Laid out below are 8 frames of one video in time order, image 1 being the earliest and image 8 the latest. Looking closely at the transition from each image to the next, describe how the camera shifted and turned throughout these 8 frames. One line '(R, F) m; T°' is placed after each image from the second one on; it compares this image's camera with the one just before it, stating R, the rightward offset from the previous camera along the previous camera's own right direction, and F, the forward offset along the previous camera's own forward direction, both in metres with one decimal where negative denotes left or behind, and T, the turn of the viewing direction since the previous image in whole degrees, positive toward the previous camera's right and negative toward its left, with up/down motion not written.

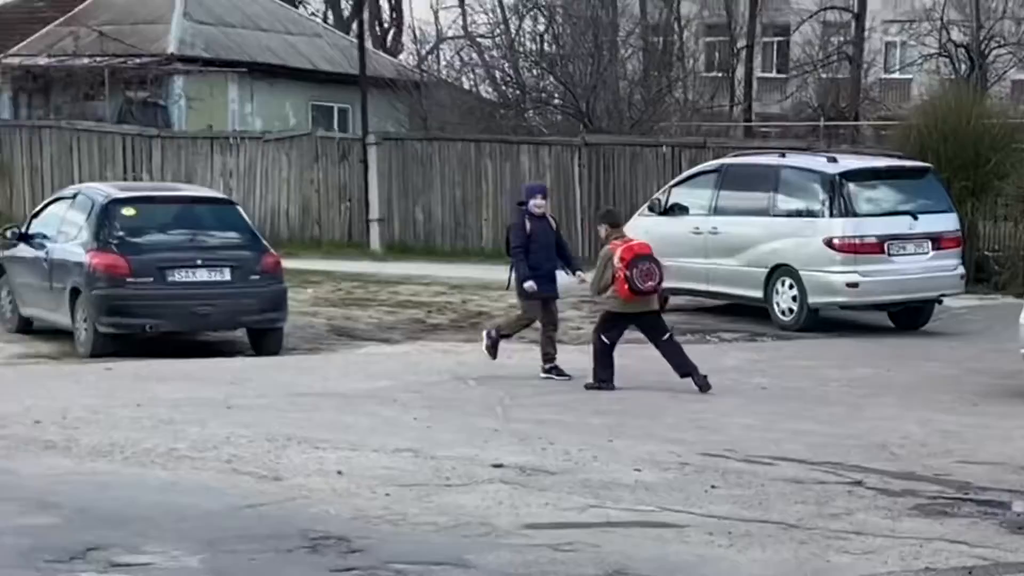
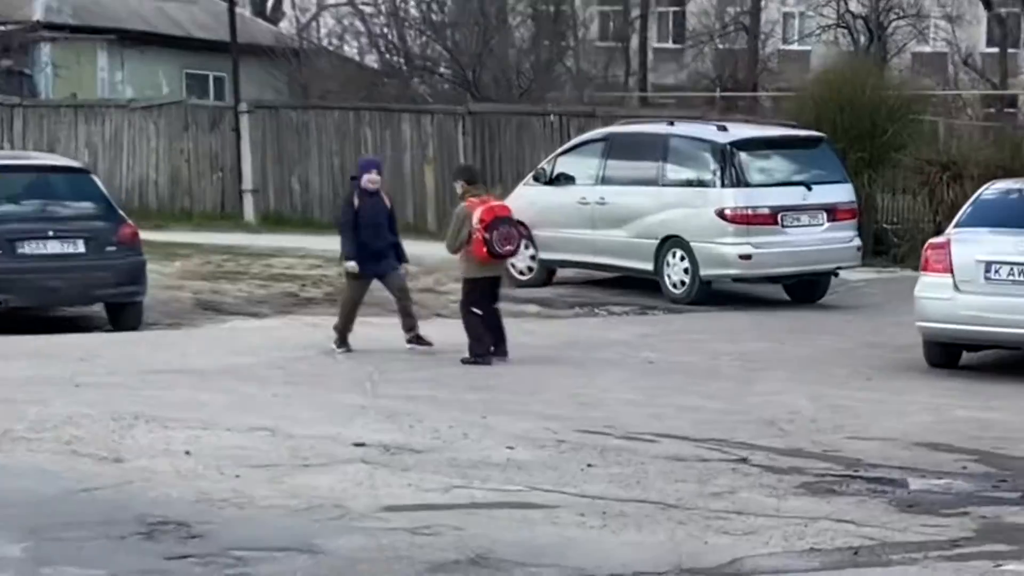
(+0.2, +0.5) m; +3°
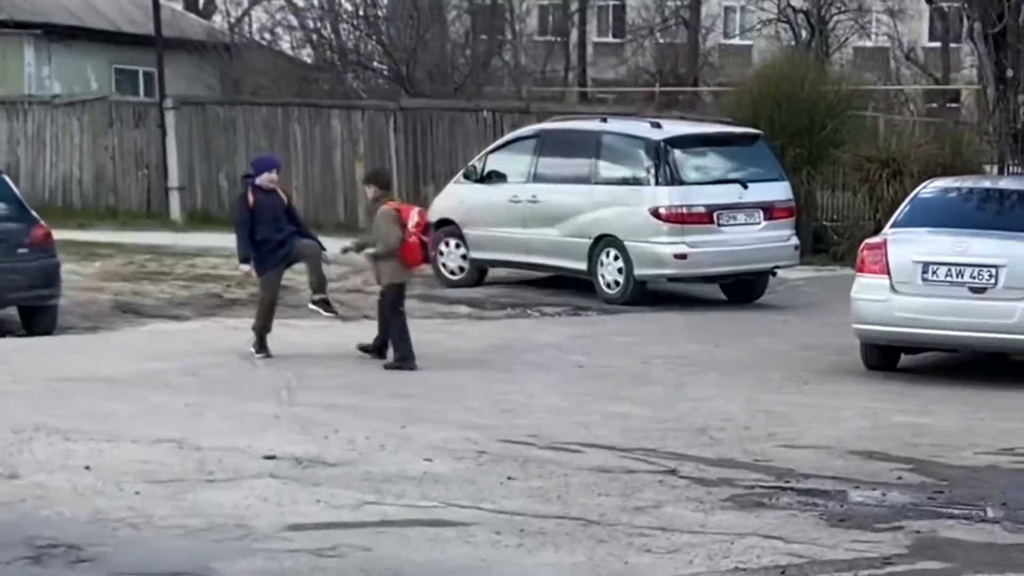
(+0.1, +0.3) m; +1°
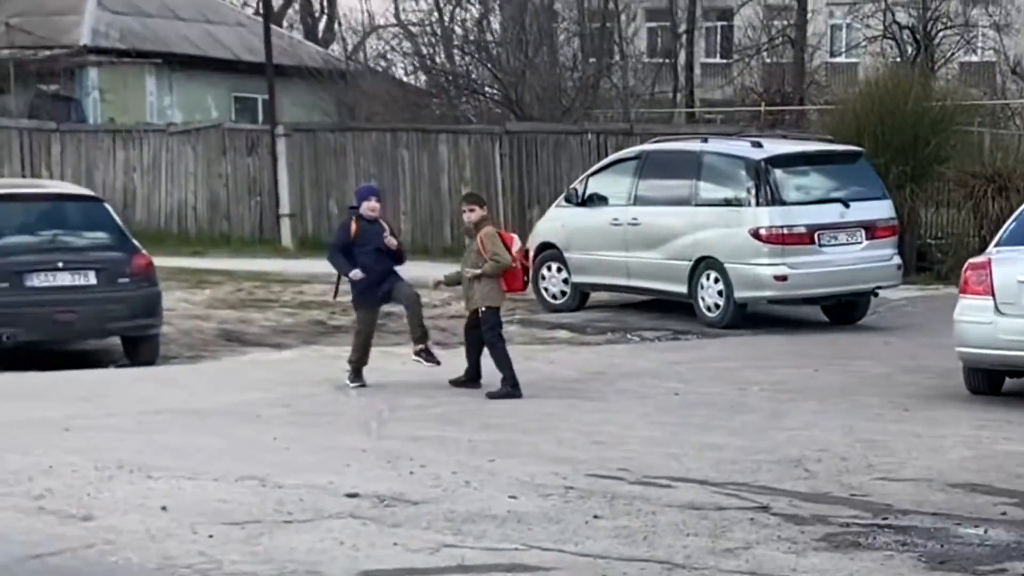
(+0.1, +0.2) m; -3°
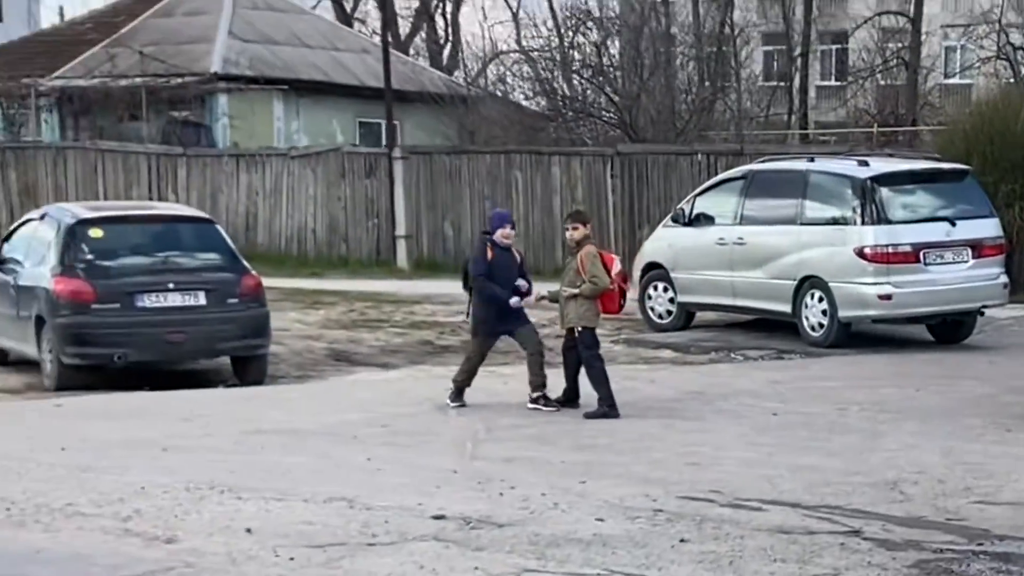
(+0.1, 0.0) m; -3°
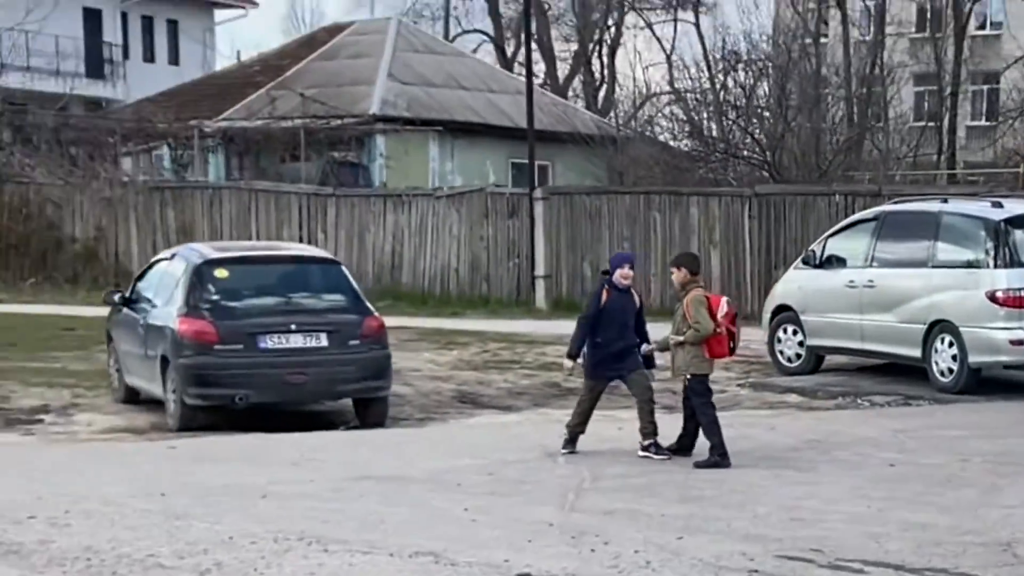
(+0.2, +0.2) m; -4°
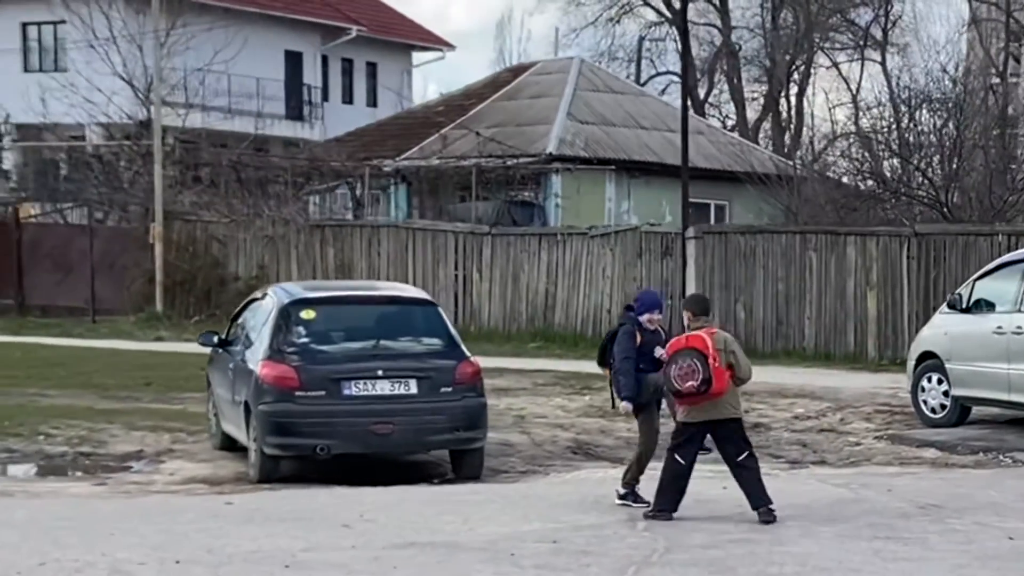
(+0.5, +0.9) m; -5°
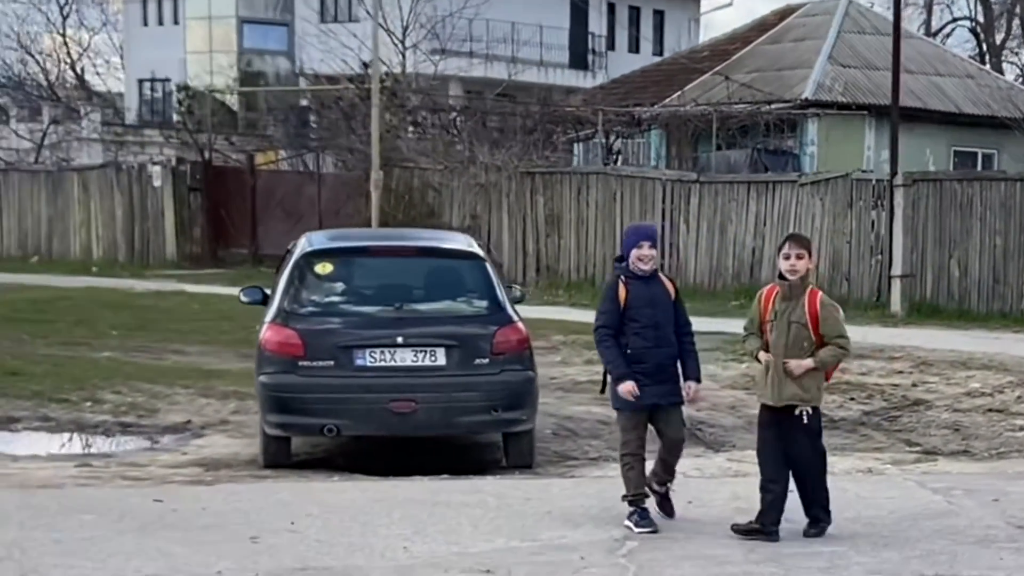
(+1.1, +2.0) m; -8°
